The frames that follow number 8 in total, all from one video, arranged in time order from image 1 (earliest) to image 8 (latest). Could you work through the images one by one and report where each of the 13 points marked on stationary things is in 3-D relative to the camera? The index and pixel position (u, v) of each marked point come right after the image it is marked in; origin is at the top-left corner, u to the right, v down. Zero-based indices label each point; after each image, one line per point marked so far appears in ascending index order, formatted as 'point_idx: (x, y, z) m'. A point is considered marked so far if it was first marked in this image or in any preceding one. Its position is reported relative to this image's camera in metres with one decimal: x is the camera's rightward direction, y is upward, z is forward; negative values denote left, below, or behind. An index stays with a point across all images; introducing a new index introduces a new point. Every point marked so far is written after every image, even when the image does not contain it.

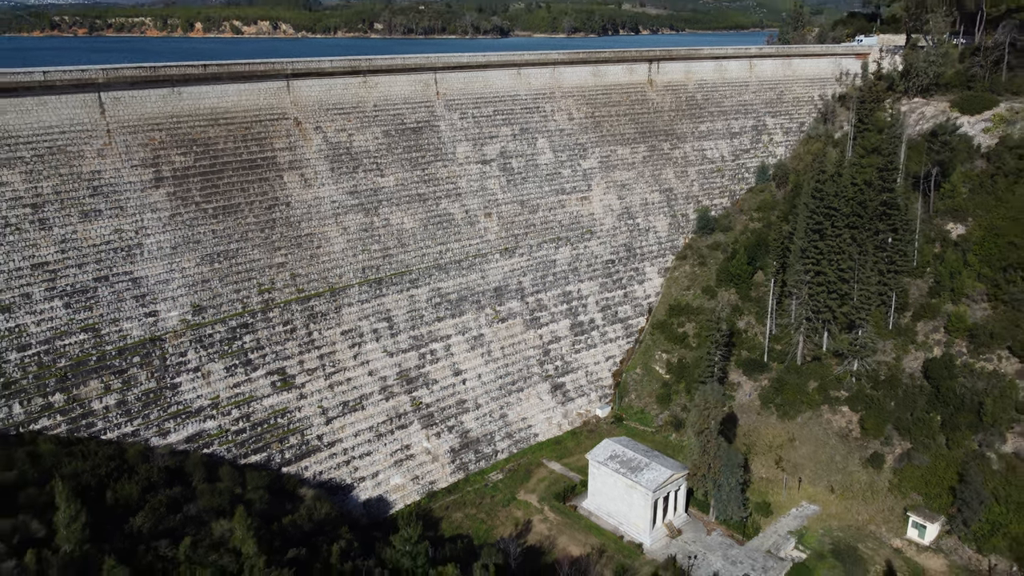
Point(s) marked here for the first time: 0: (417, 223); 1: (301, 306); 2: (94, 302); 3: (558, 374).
0: (-2.1, +1.4, +18.1) m
1: (-4.1, -0.4, +15.8) m
2: (-7.0, -0.2, +13.6) m
3: (+1.0, -1.9, +18.7) m
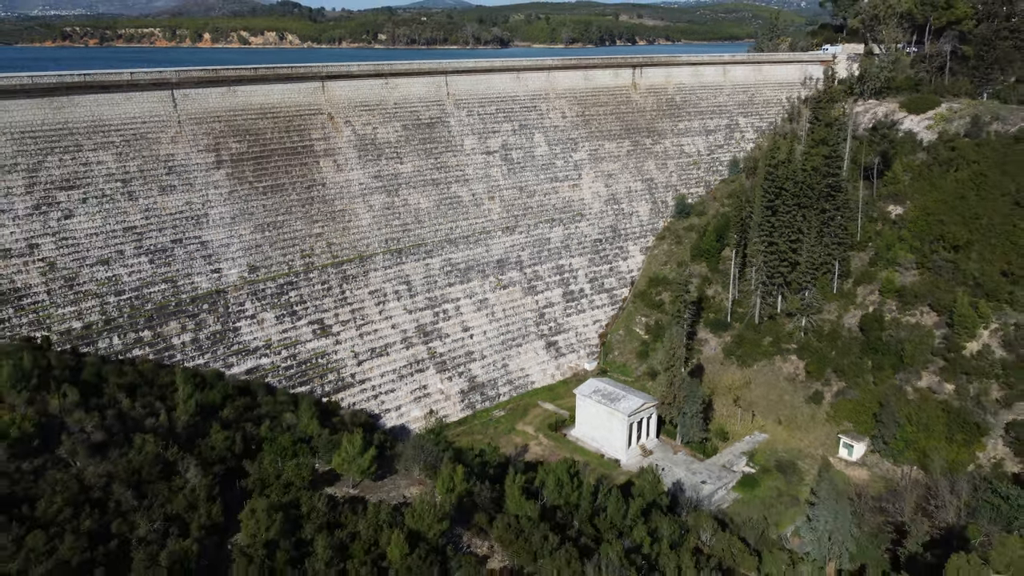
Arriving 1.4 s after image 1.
0: (-2.1, +2.2, +21.2) m
1: (-4.1, +0.4, +18.8) m
2: (-7.0, +0.6, +16.6) m
3: (+1.1, -1.2, +21.7) m
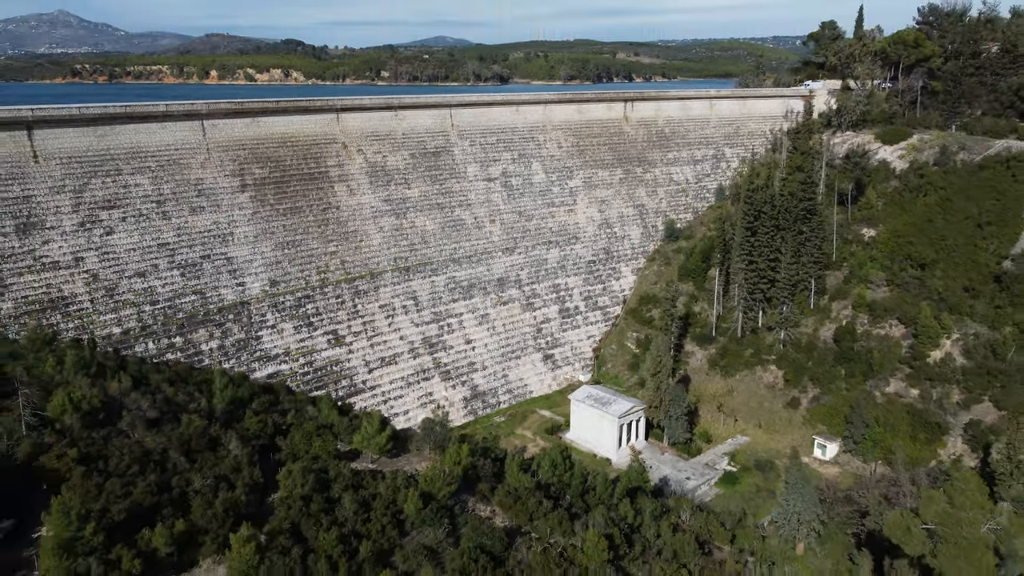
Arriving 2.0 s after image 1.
0: (-2.1, +1.8, +22.8) m
1: (-4.1, +0.1, +20.4) m
2: (-7.0, +0.3, +18.2) m
3: (+1.0, -1.7, +23.2) m
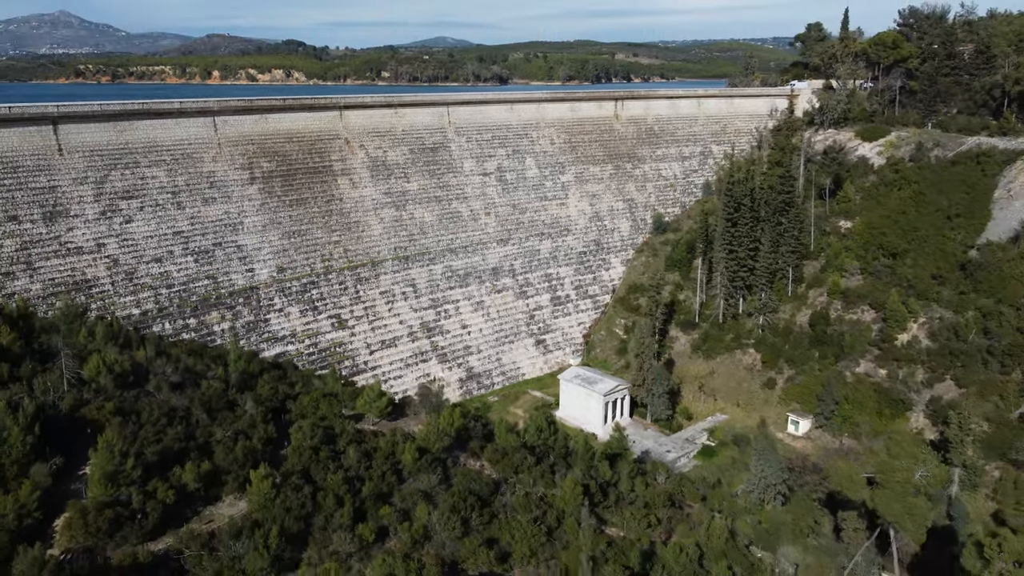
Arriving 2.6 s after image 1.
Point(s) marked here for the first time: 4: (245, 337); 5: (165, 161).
0: (-2.3, +2.1, +24.0) m
1: (-4.3, +0.4, +21.6) m
2: (-7.2, +0.7, +19.5) m
3: (+0.9, -1.3, +24.5) m
4: (-6.3, -1.1, +19.2) m
5: (-8.4, +3.1, +19.7) m
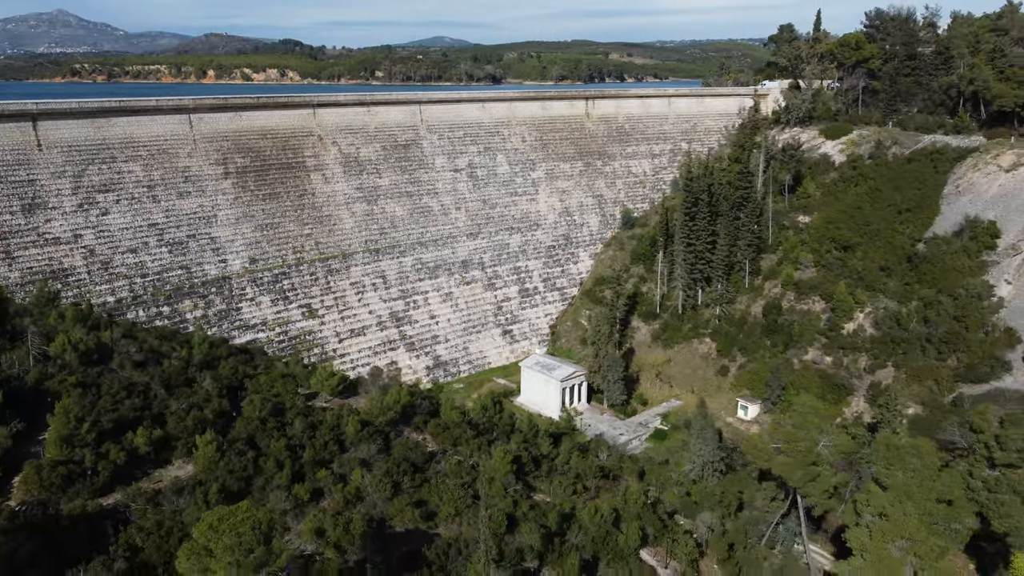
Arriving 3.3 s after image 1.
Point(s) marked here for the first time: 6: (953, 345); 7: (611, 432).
0: (-3.3, +2.3, +24.9) m
1: (-5.3, +0.7, +22.5) m
2: (-8.2, +0.9, +20.3) m
3: (-0.1, -1.1, +25.4) m
4: (-7.3, -0.9, +20.0) m
5: (-9.4, +3.3, +20.5) m
6: (+10.6, -1.4, +19.5) m
7: (+2.4, -3.5, +19.9) m
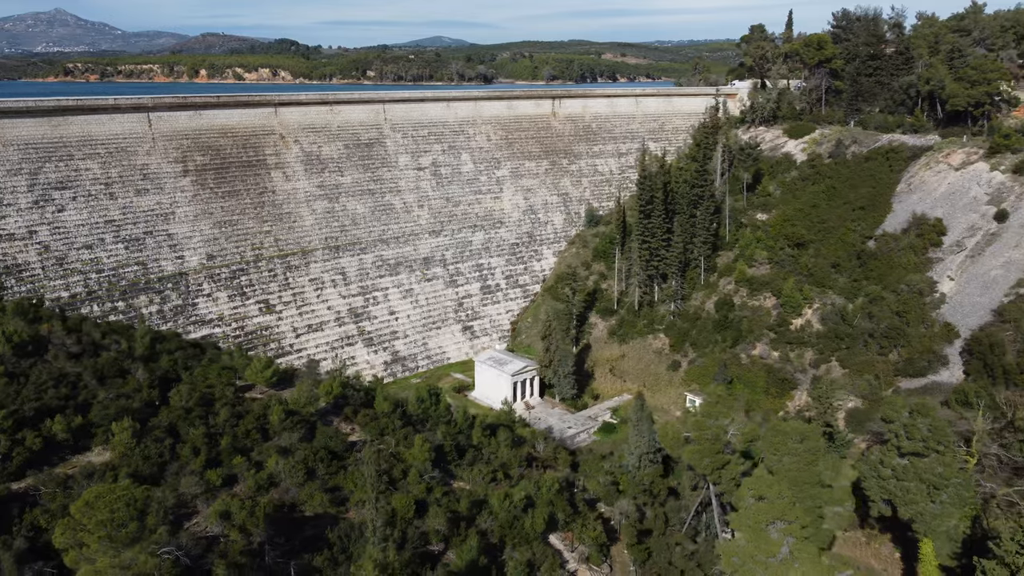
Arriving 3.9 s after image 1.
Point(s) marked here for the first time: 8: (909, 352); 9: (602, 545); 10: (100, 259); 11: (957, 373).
0: (-4.5, +2.5, +25.3) m
1: (-6.5, +0.8, +22.9) m
2: (-9.4, +1.0, +20.7) m
3: (-1.4, -1.0, +25.7) m
4: (-8.5, -0.8, +20.4) m
5: (-10.6, +3.4, +20.9) m
6: (+9.4, -1.3, +19.9) m
7: (+1.2, -3.4, +20.2) m
8: (+9.5, -1.5, +19.4) m
9: (+1.4, -4.1, +12.8) m
10: (-10.1, +0.7, +19.9) m
11: (+10.2, -1.9, +18.6) m
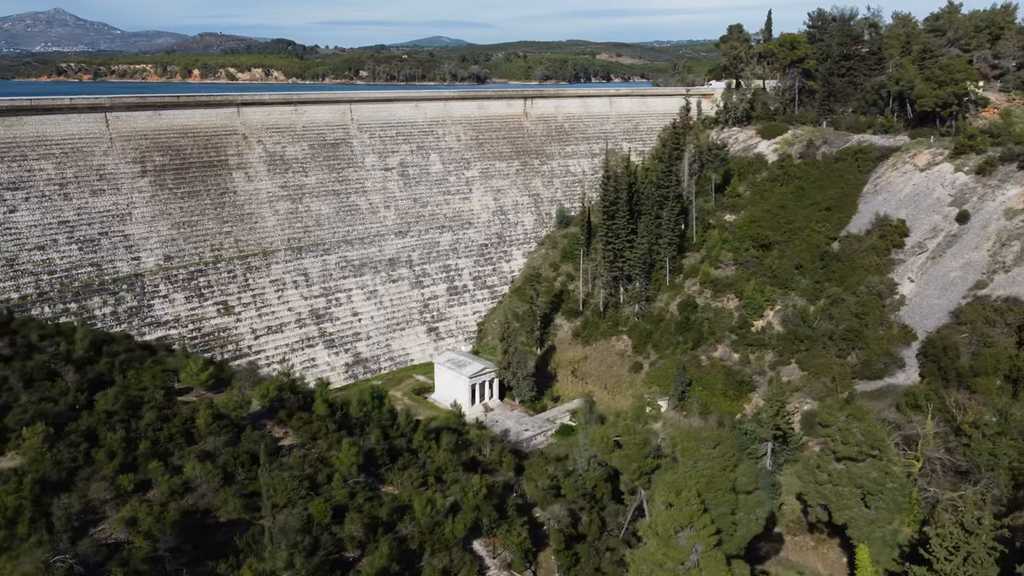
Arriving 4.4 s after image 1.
0: (-5.6, +2.4, +25.1) m
1: (-7.6, +0.7, +22.7) m
2: (-10.5, +1.0, +20.5) m
3: (-2.5, -1.0, +25.6) m
4: (-9.6, -0.8, +20.2) m
5: (-11.7, +3.4, +20.7) m
6: (+8.3, -1.3, +19.8) m
7: (+0.1, -3.5, +20.1) m
8: (+8.4, -1.6, +19.3) m
9: (+0.3, -4.1, +12.6) m
10: (-11.2, +0.7, +19.7) m
11: (+9.1, -2.0, +18.4) m
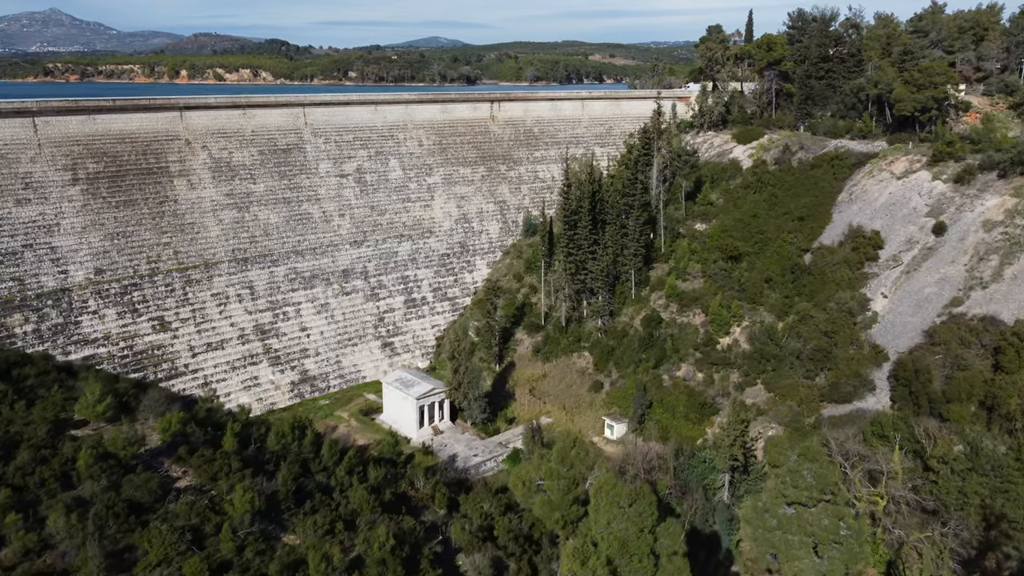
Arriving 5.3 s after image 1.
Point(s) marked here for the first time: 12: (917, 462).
0: (-6.8, +2.0, +23.9) m
1: (-8.8, +0.4, +21.5) m
2: (-11.7, +0.6, +19.3) m
3: (-3.7, -1.4, +24.4) m
4: (-10.8, -1.2, +19.0) m
5: (-12.9, +3.0, +19.5) m
6: (+7.1, -1.7, +18.6) m
7: (-1.1, -3.8, +18.9) m
8: (+7.2, -1.9, +18.1) m
9: (-0.9, -4.5, +11.4) m
10: (-12.4, +0.3, +18.5) m
11: (+7.9, -2.4, +17.3) m
12: (+7.1, -3.0, +14.3) m
